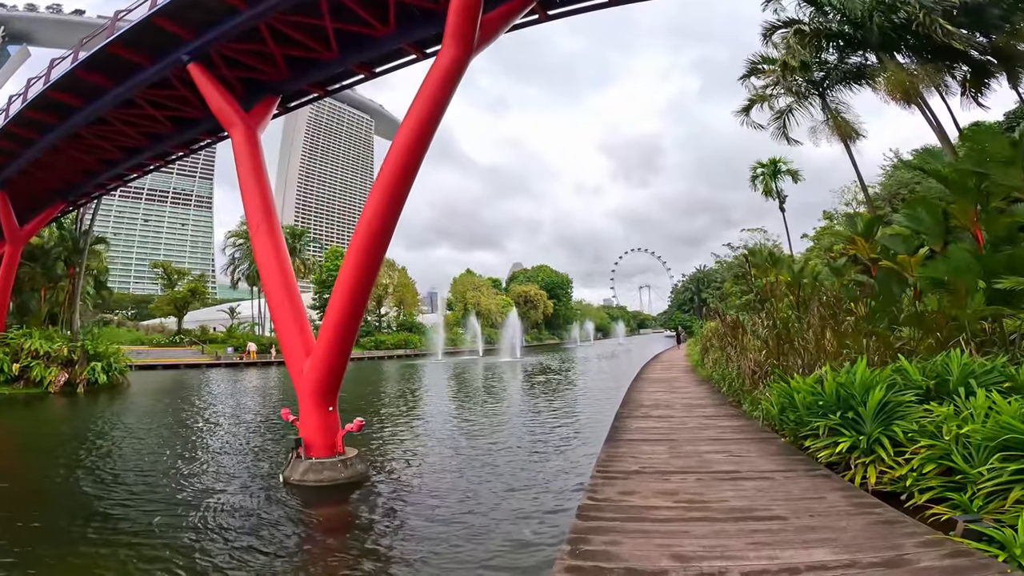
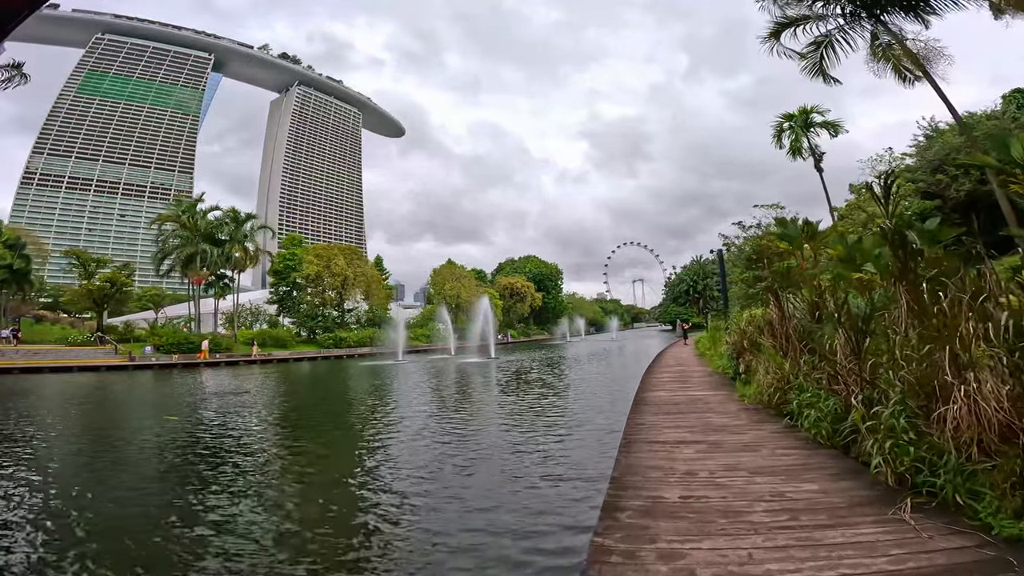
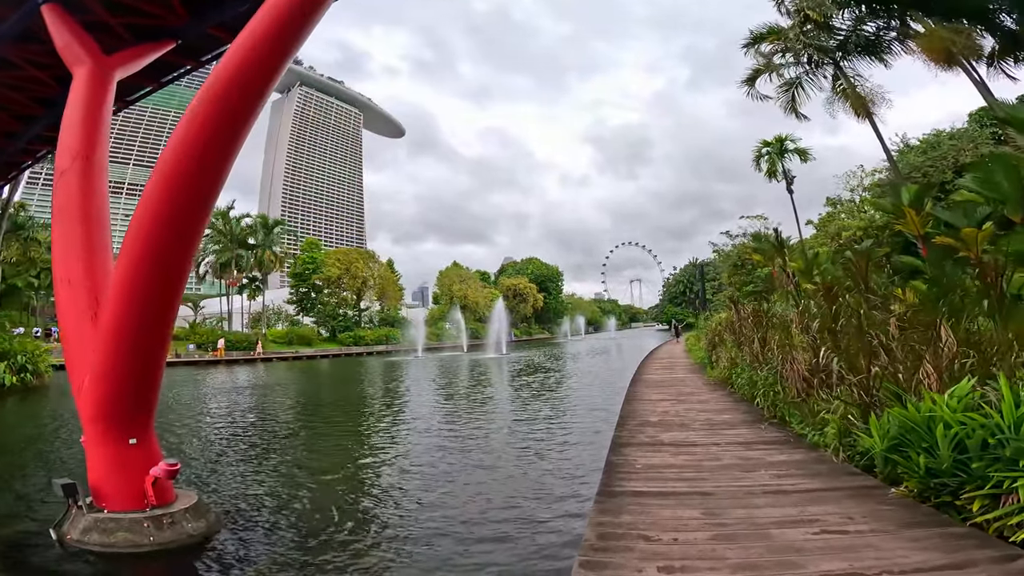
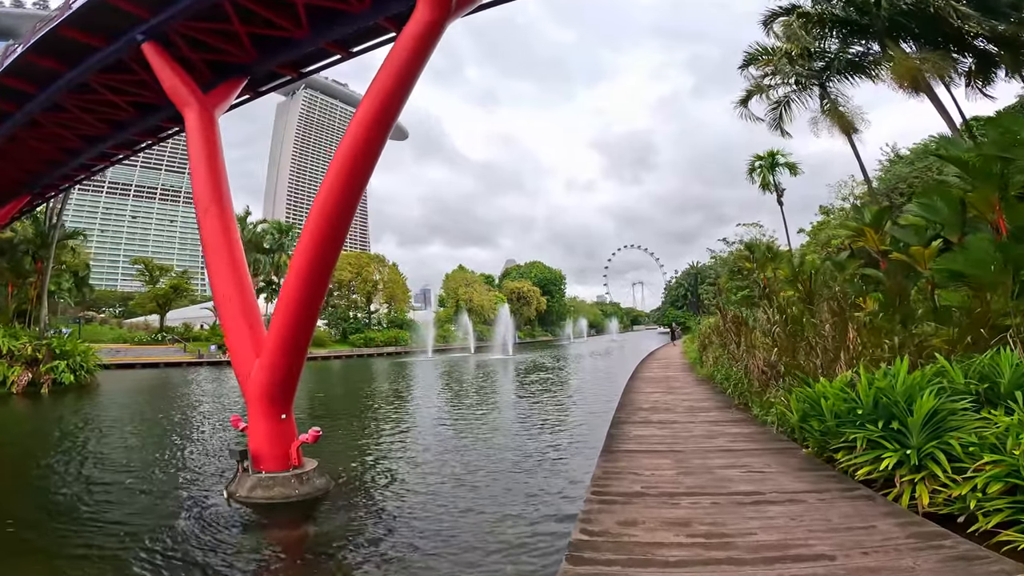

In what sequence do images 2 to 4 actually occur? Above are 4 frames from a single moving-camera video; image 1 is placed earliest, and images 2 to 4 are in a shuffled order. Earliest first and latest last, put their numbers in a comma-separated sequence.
4, 3, 2
